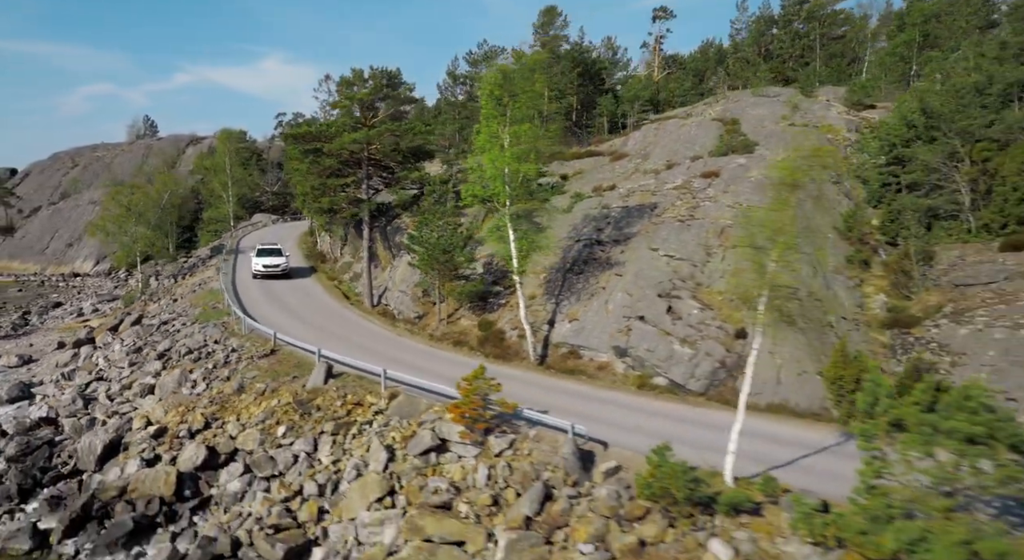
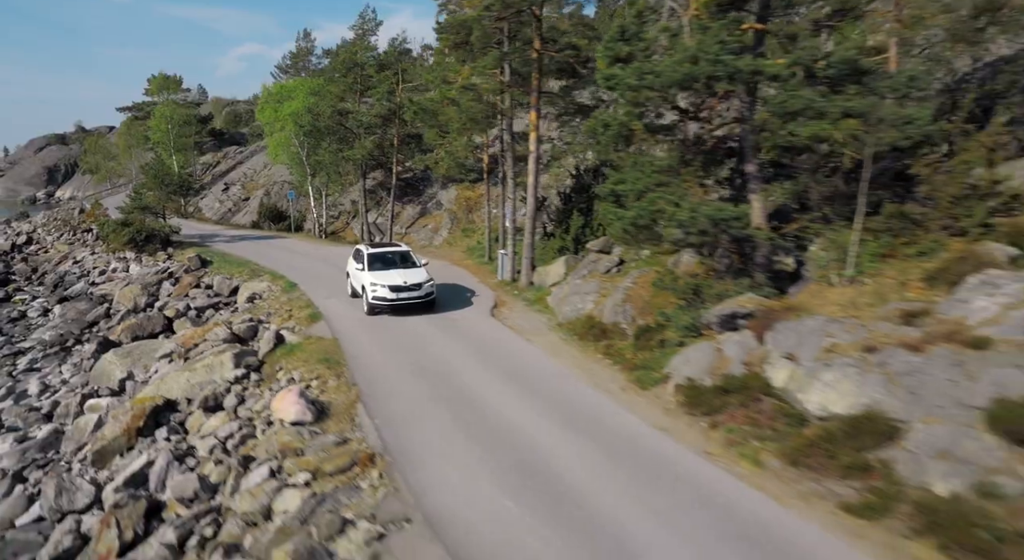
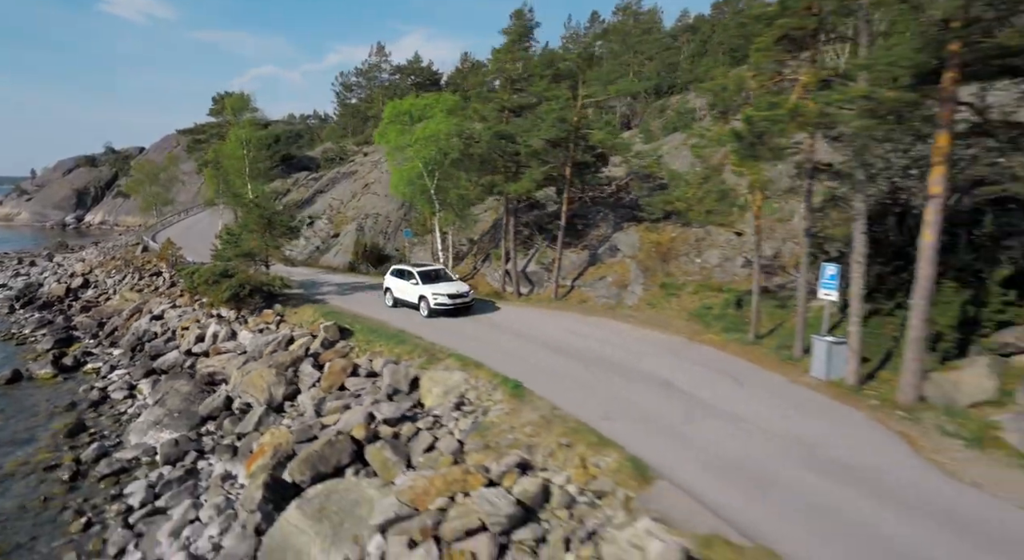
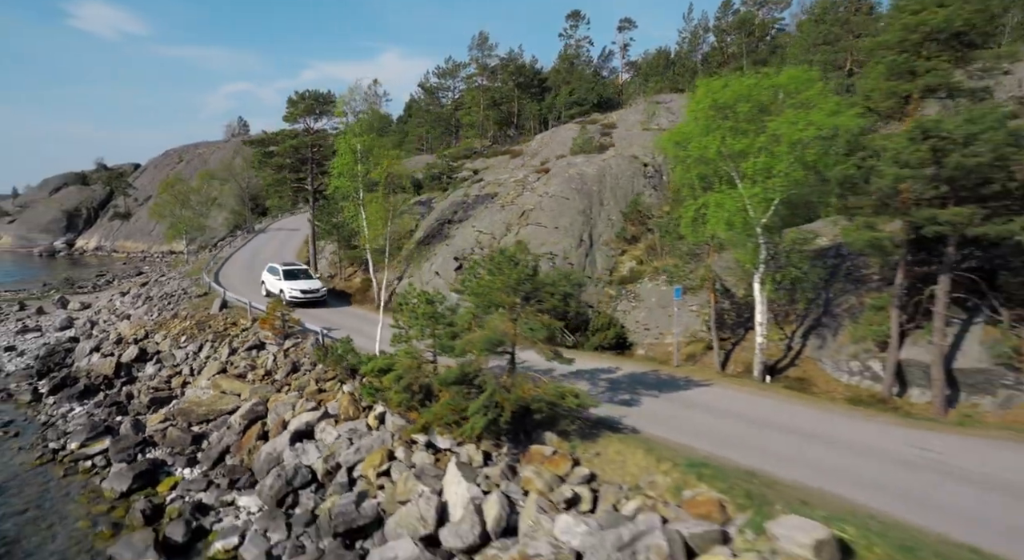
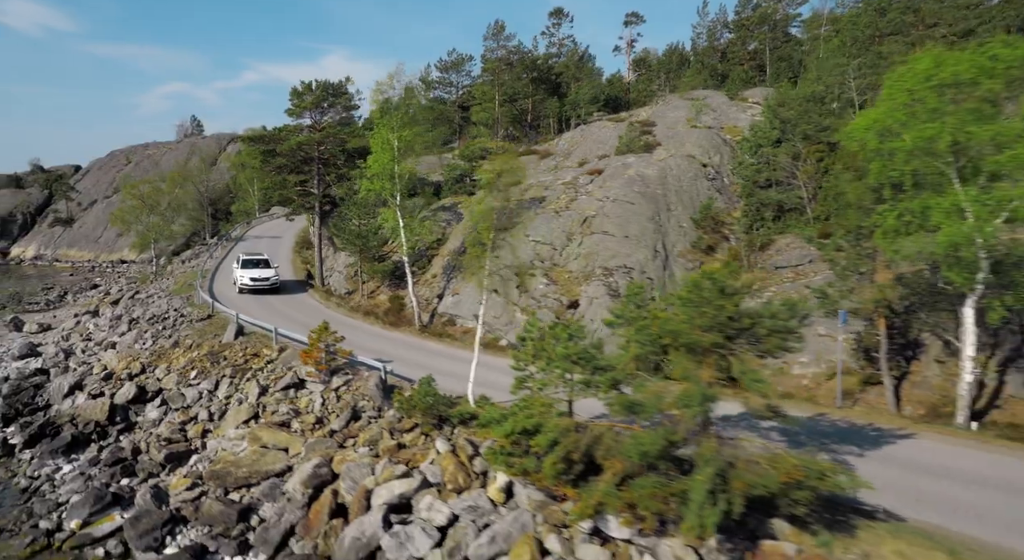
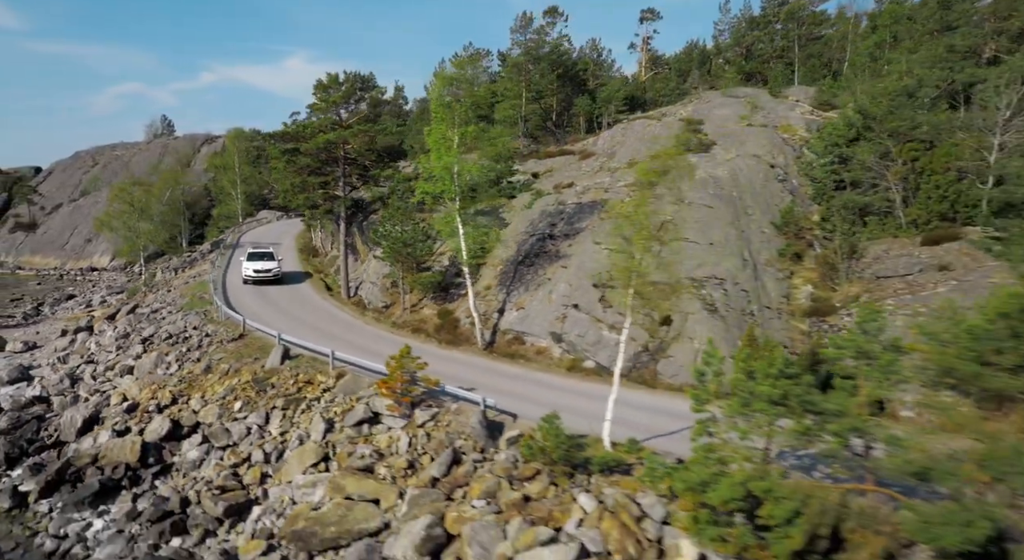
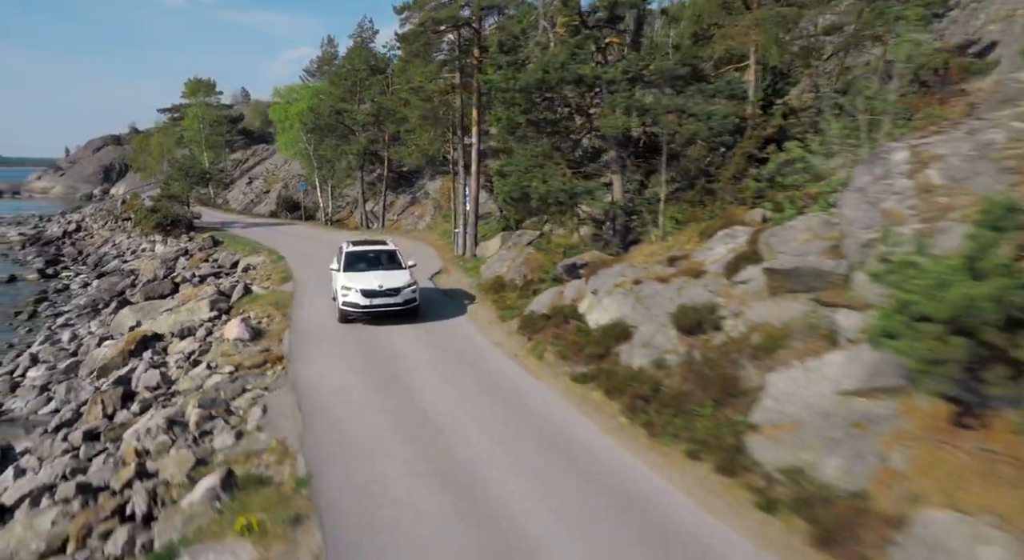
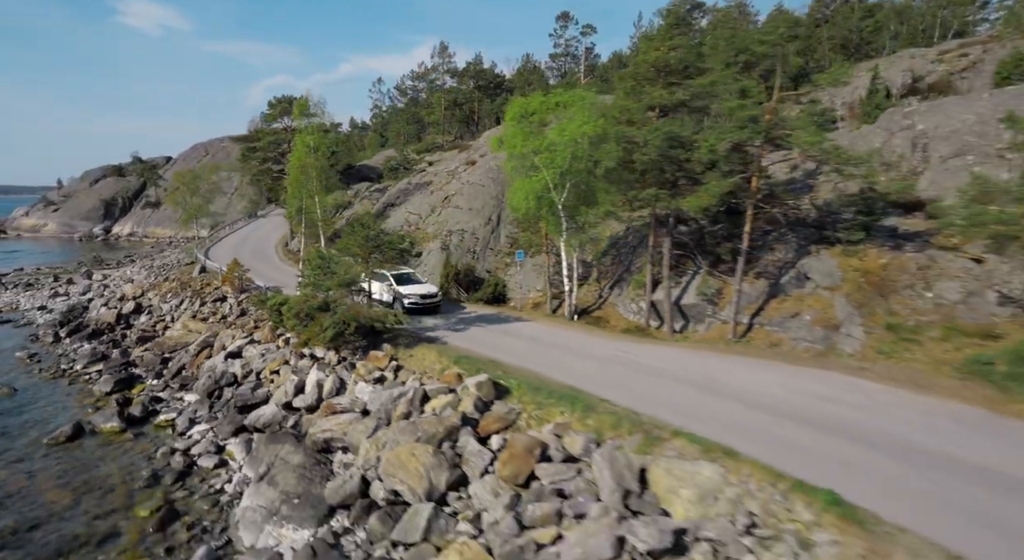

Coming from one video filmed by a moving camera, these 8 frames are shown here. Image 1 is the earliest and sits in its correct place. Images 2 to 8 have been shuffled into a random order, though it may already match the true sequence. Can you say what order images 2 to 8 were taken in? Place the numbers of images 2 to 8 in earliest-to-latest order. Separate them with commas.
6, 5, 4, 8, 3, 2, 7
